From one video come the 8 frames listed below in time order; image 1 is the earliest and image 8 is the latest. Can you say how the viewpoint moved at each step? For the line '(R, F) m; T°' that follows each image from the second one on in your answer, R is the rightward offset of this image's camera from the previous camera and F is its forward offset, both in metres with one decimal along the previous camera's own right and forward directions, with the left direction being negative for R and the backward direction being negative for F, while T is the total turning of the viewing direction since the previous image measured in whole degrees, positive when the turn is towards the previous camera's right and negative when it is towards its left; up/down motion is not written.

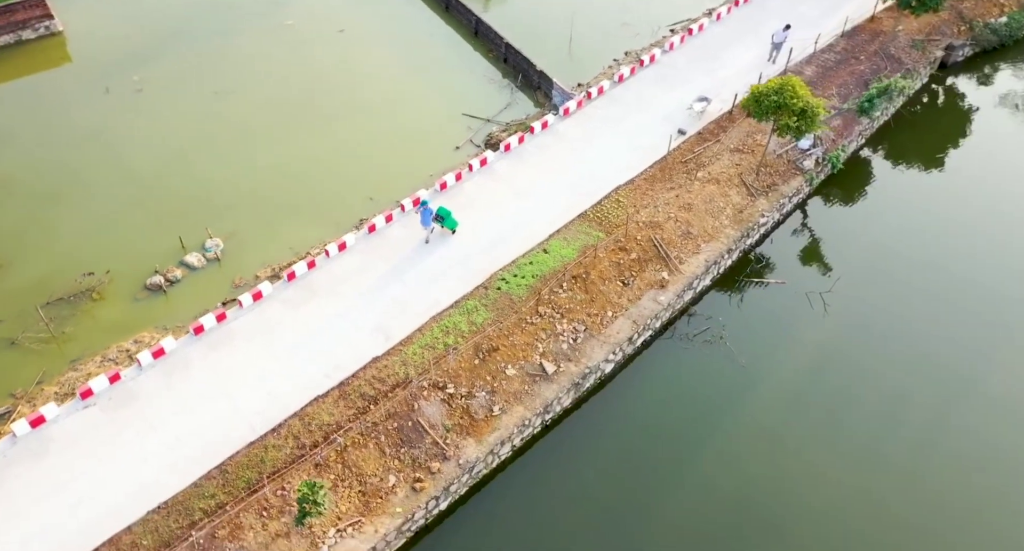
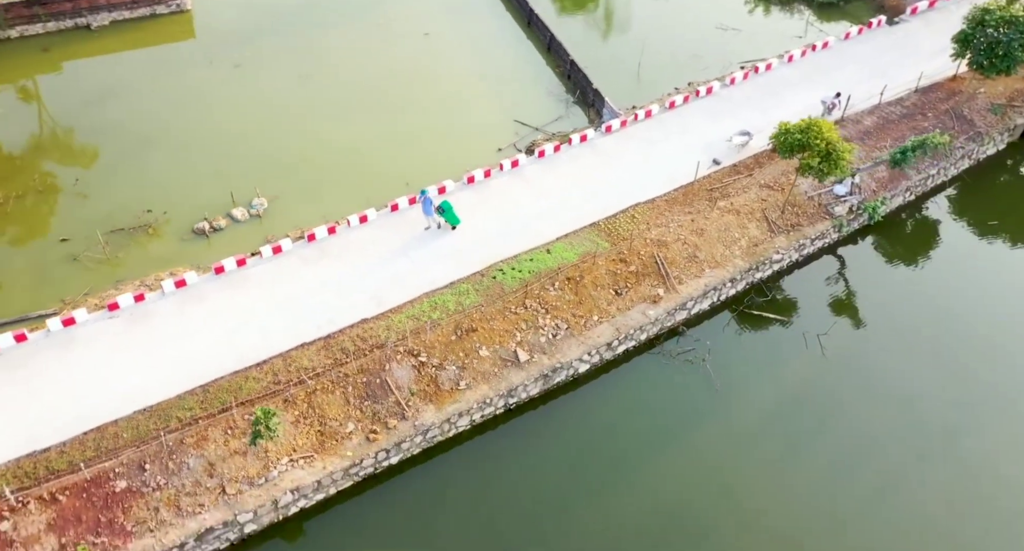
(+1.9, -0.5) m; -9°
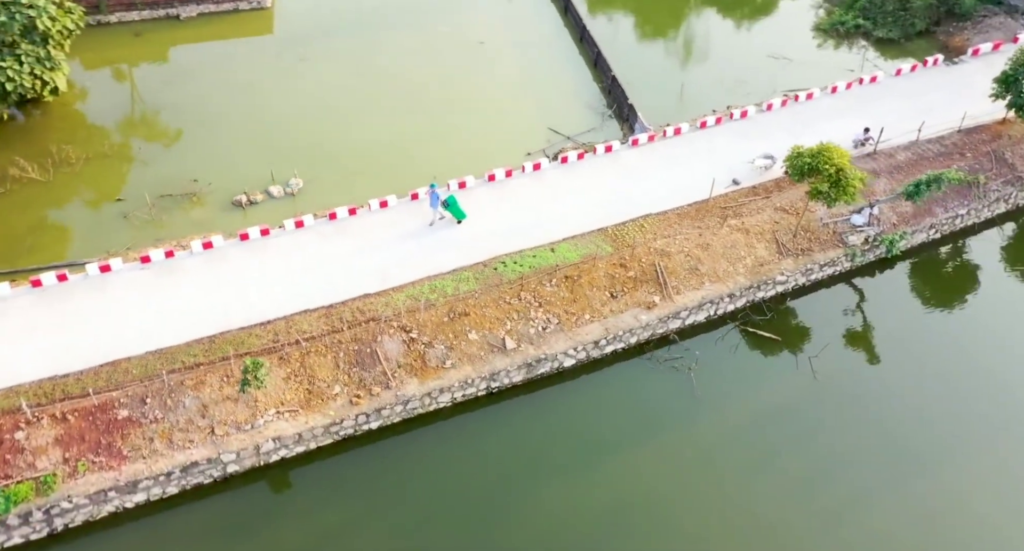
(+1.3, -0.5) m; -6°
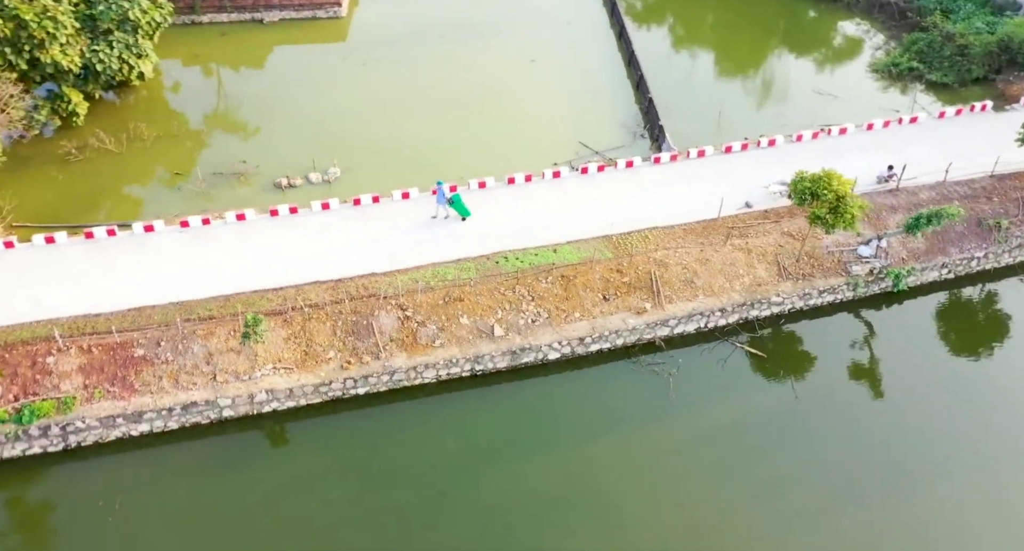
(+1.5, -0.6) m; -6°
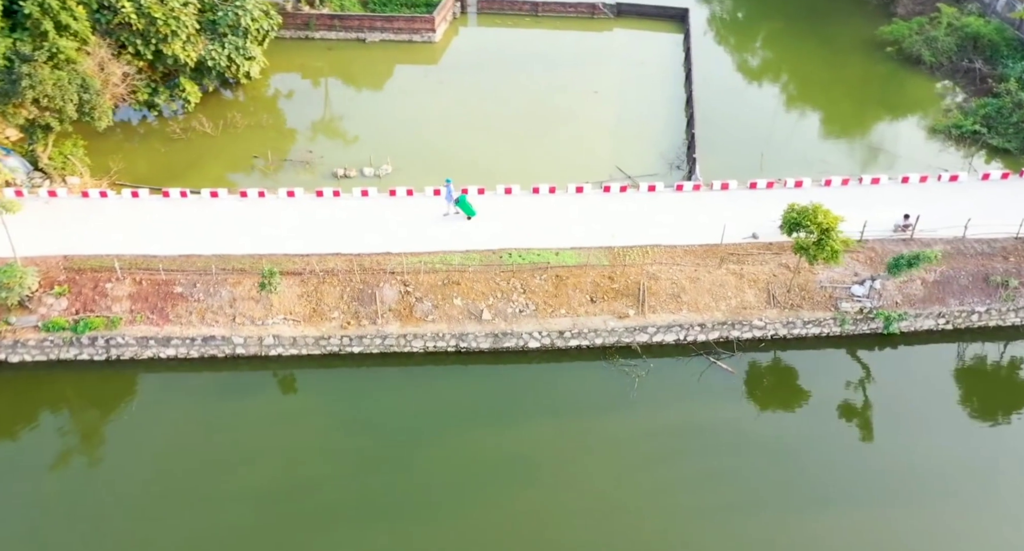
(+2.3, -1.1) m; -9°
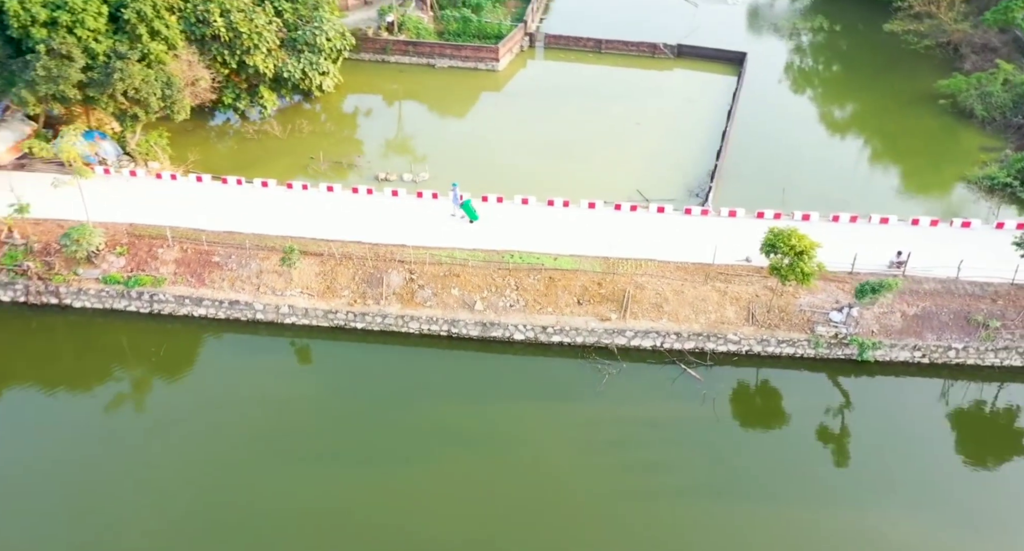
(+2.0, -1.2) m; -7°
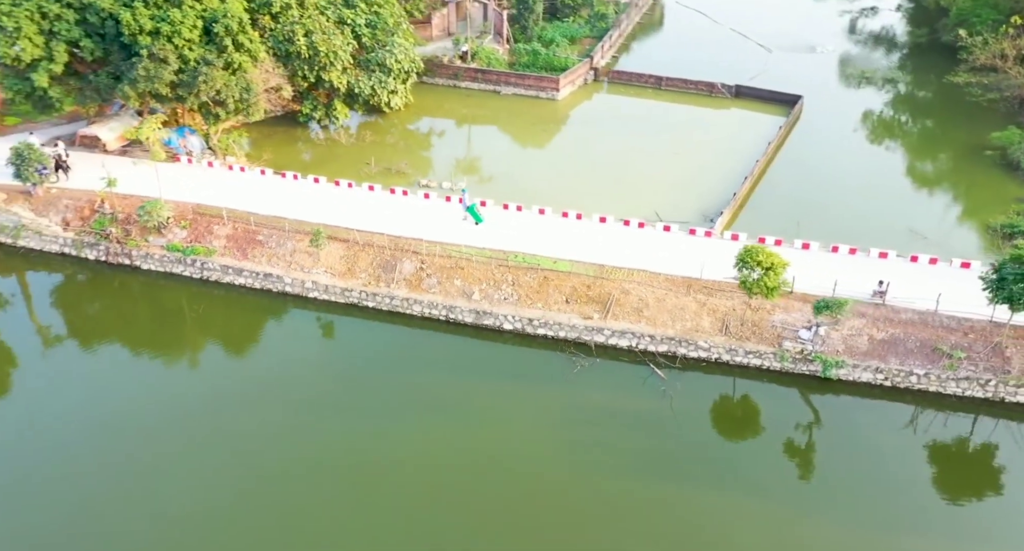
(+2.3, -1.5) m; -8°
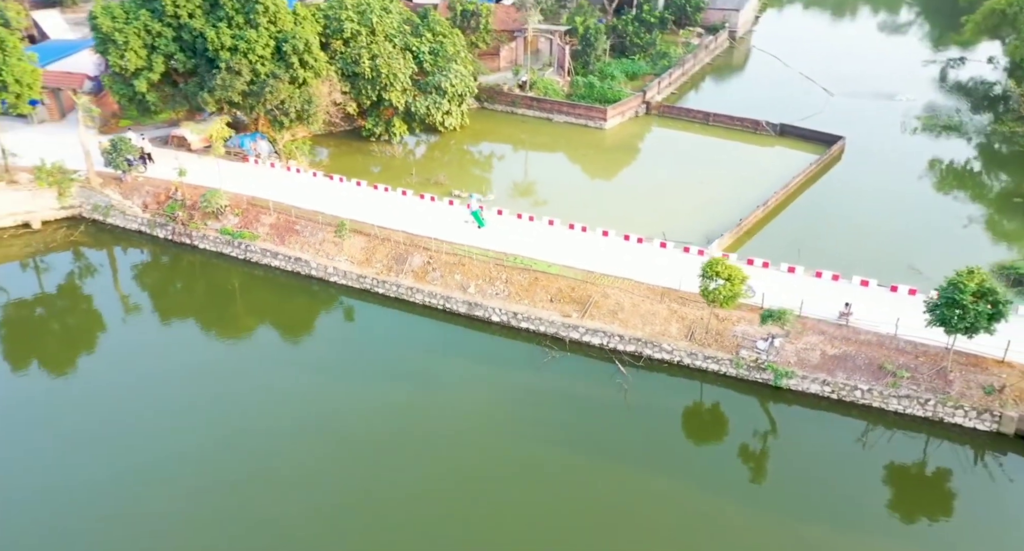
(+2.6, -1.7) m; -7°
